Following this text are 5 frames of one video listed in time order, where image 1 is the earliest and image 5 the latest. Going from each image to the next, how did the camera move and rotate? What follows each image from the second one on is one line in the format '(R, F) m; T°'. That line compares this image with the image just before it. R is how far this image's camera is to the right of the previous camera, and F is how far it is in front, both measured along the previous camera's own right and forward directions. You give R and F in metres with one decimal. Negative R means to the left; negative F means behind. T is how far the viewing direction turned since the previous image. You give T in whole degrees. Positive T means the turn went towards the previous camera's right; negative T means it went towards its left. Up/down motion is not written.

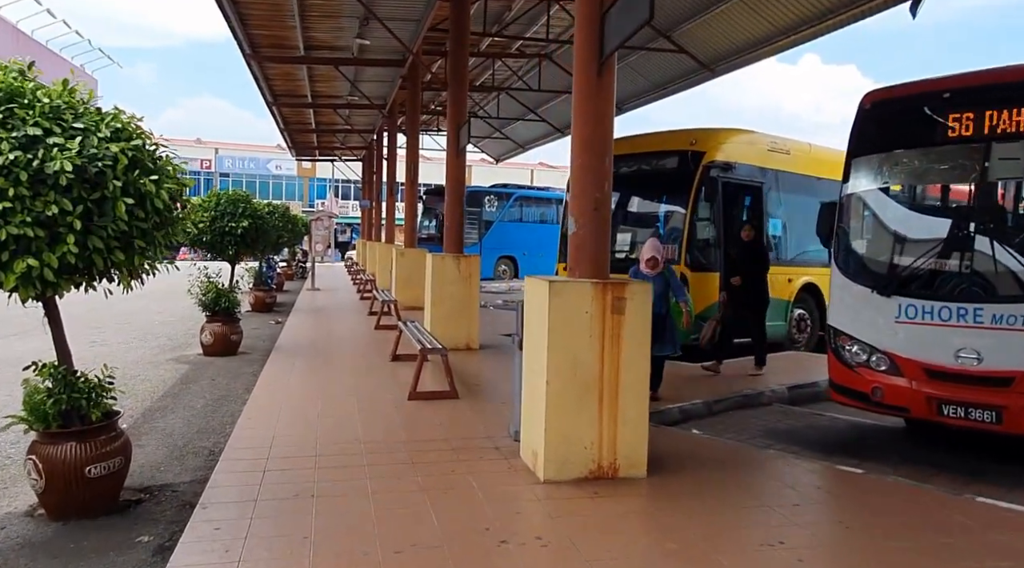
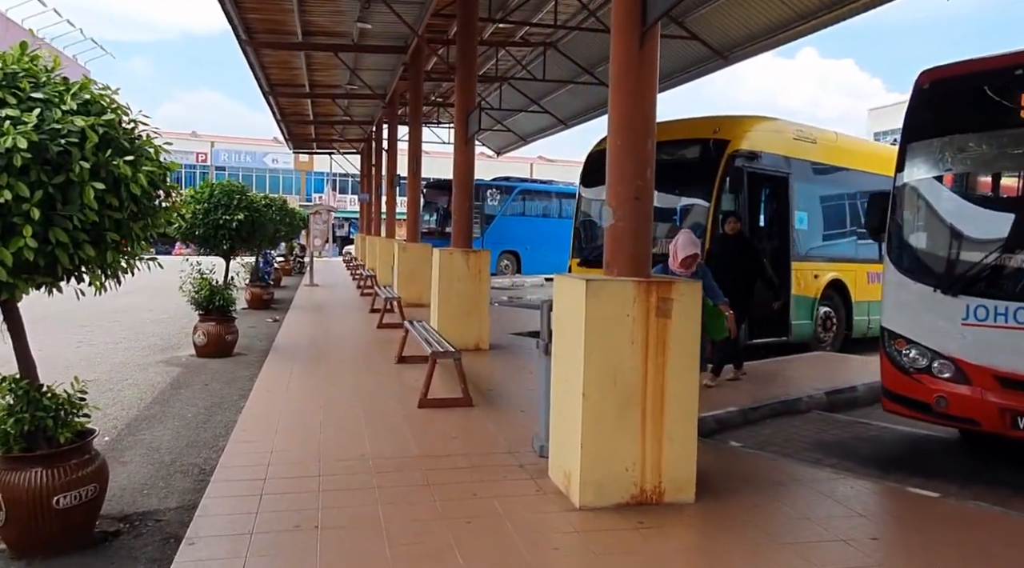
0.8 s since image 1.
(-0.2, +0.6) m; 0°
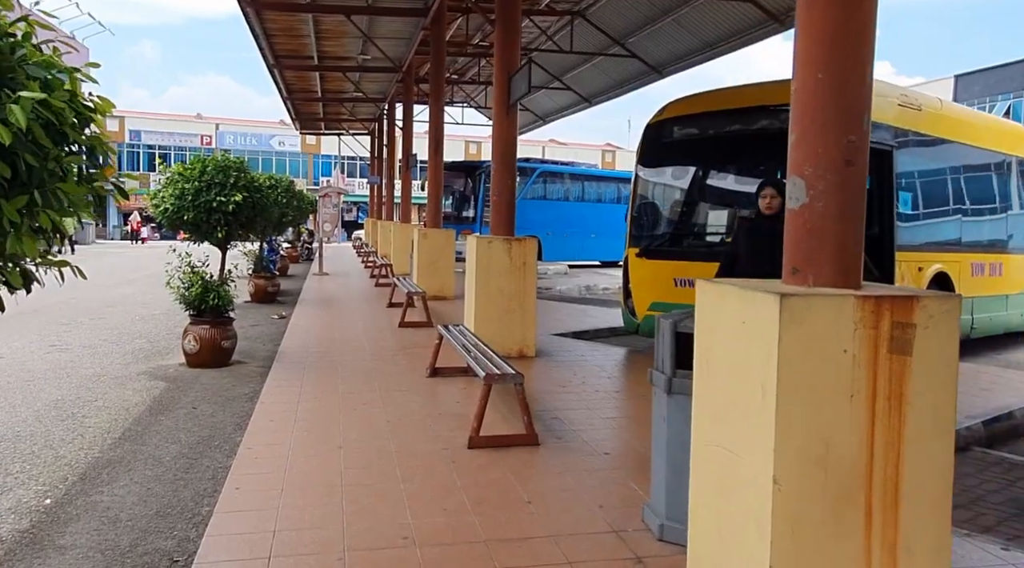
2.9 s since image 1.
(-0.5, +1.5) m; -1°
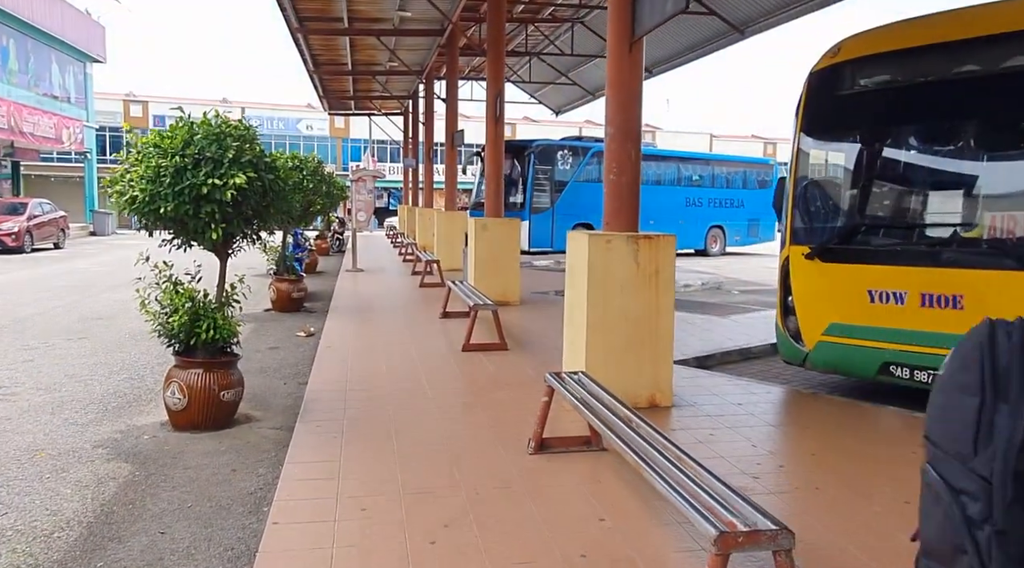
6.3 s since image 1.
(-0.7, +2.5) m; -2°
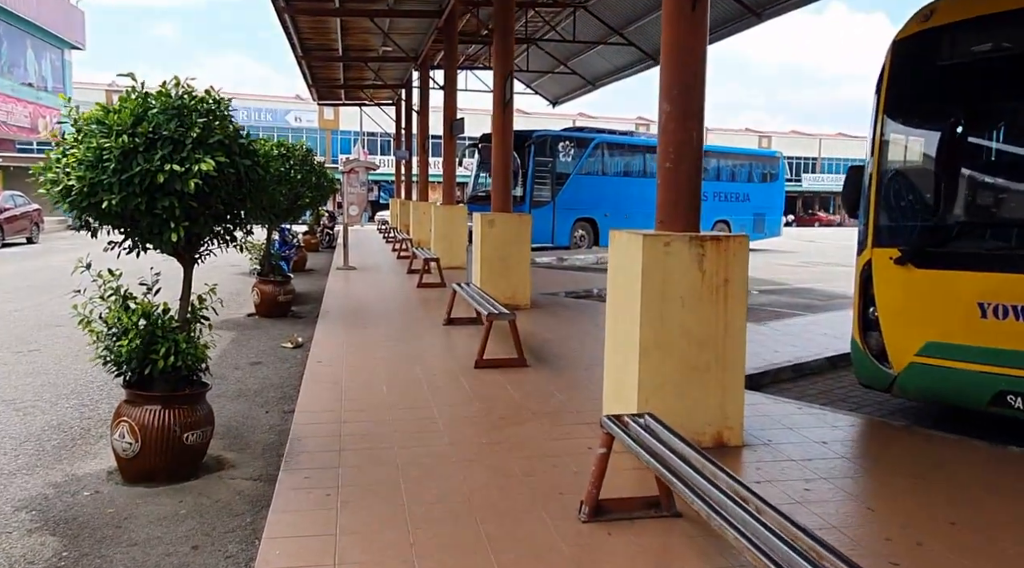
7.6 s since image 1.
(-0.3, +1.1) m; +1°
